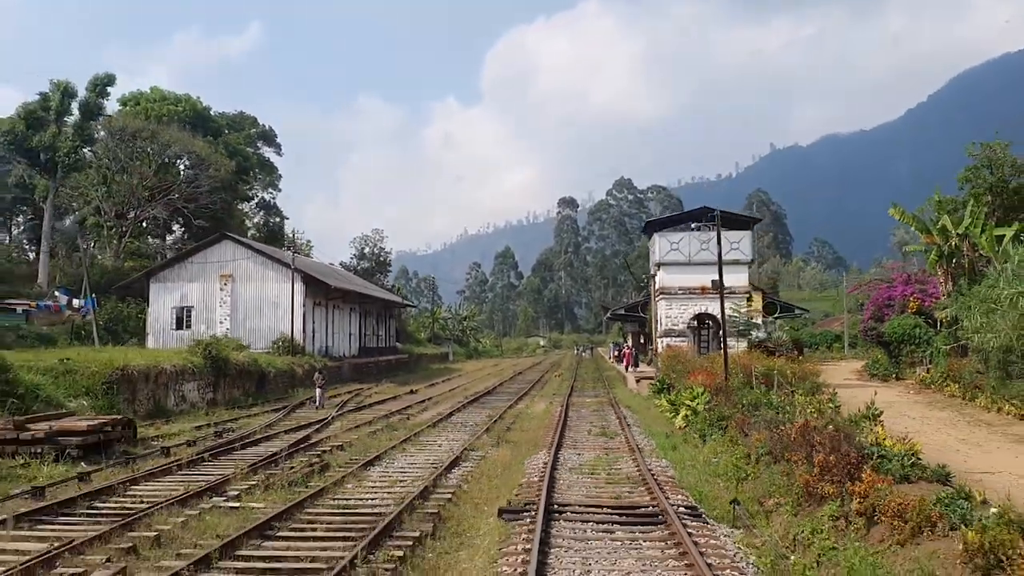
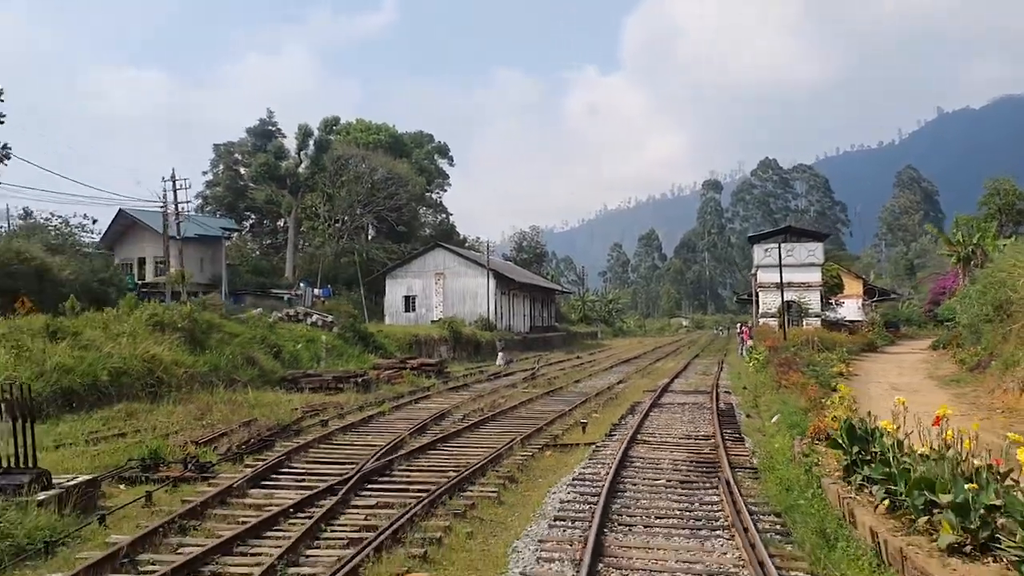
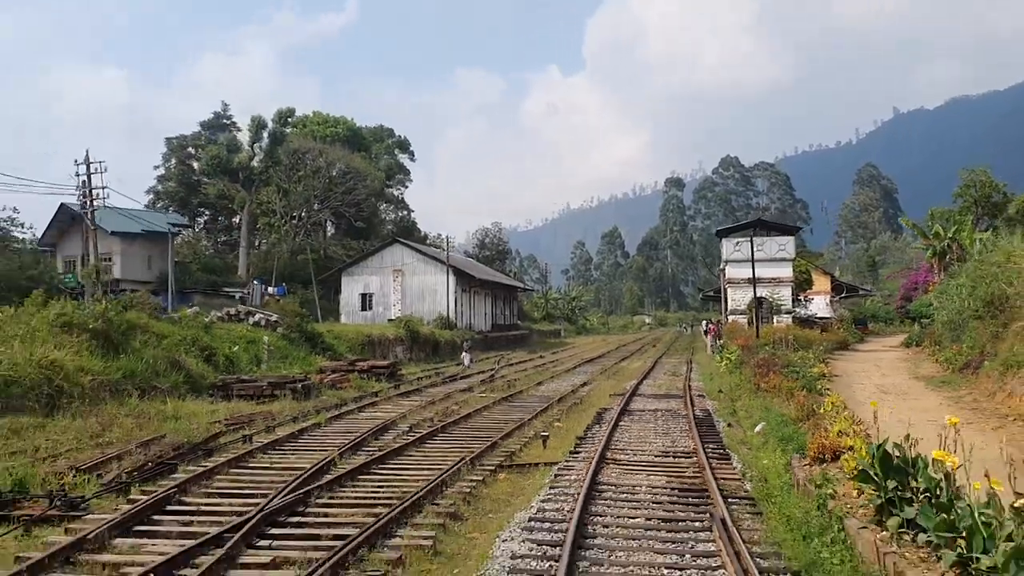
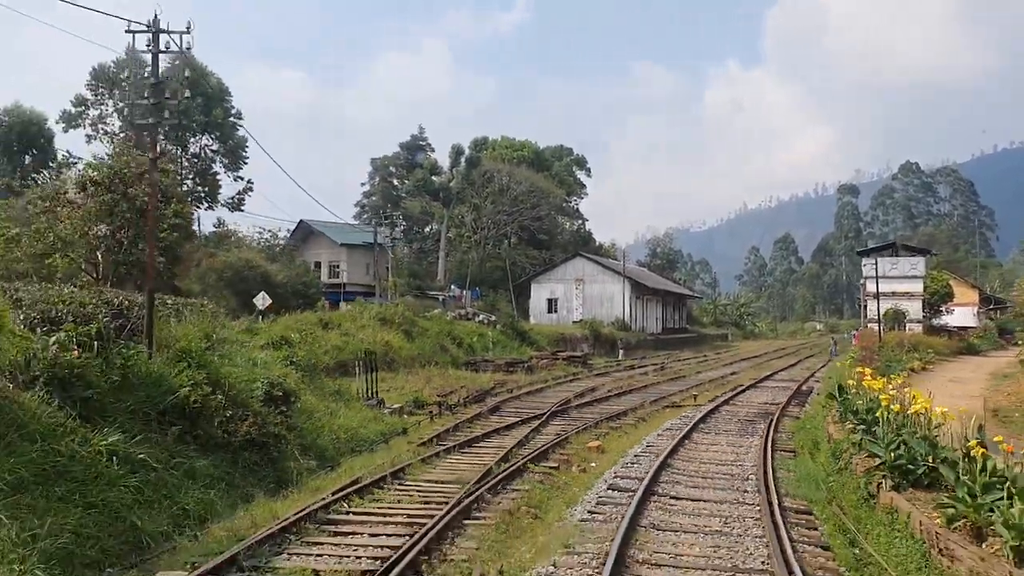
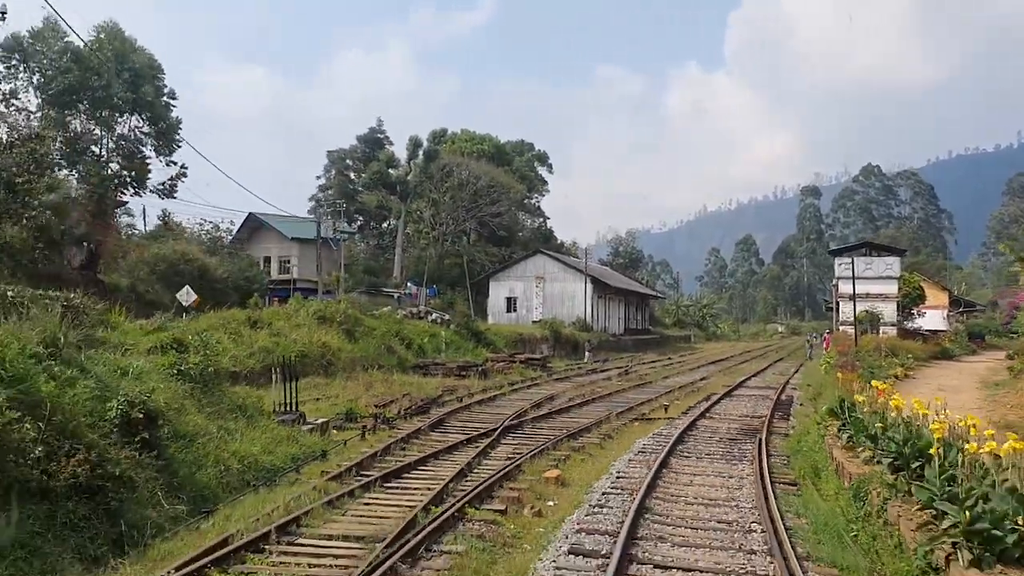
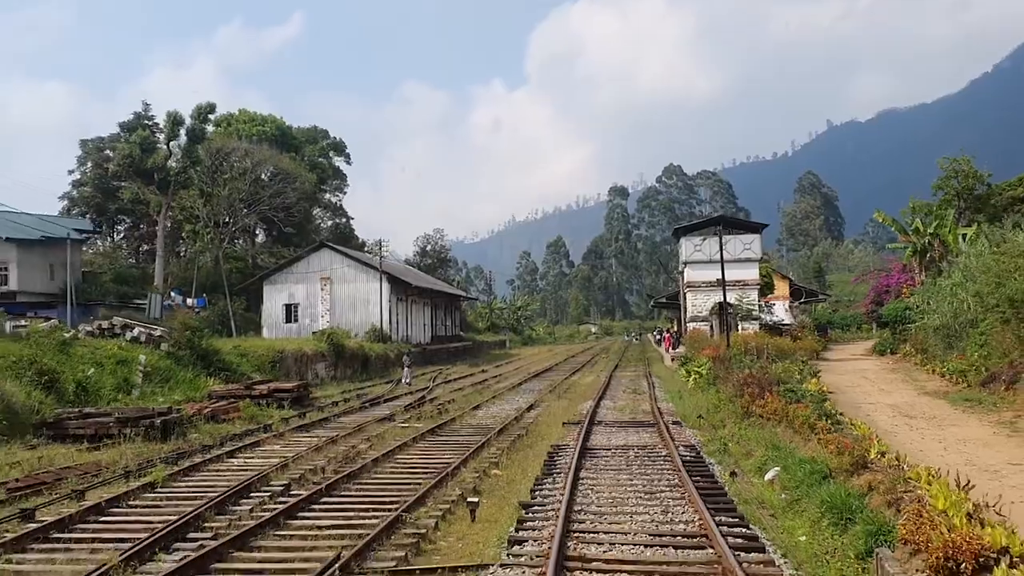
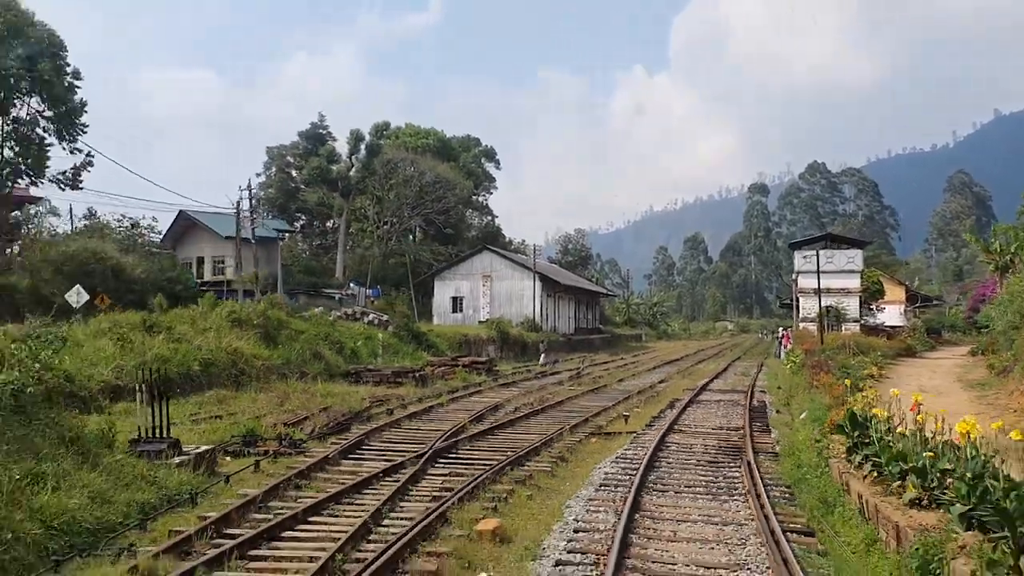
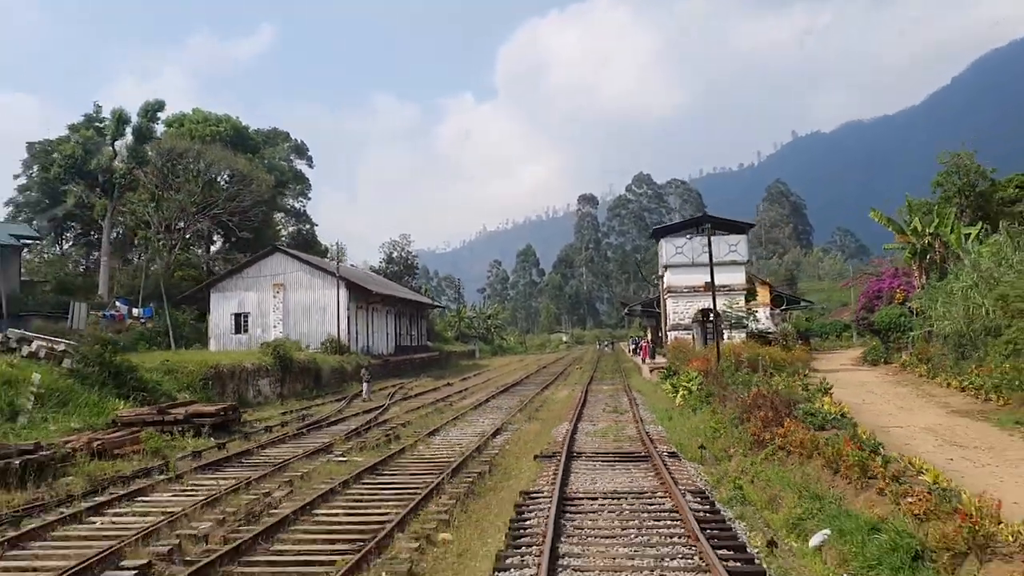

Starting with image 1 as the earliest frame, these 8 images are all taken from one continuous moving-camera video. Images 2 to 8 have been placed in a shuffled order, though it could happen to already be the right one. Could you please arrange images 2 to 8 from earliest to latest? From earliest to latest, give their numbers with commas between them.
8, 6, 3, 2, 7, 5, 4
